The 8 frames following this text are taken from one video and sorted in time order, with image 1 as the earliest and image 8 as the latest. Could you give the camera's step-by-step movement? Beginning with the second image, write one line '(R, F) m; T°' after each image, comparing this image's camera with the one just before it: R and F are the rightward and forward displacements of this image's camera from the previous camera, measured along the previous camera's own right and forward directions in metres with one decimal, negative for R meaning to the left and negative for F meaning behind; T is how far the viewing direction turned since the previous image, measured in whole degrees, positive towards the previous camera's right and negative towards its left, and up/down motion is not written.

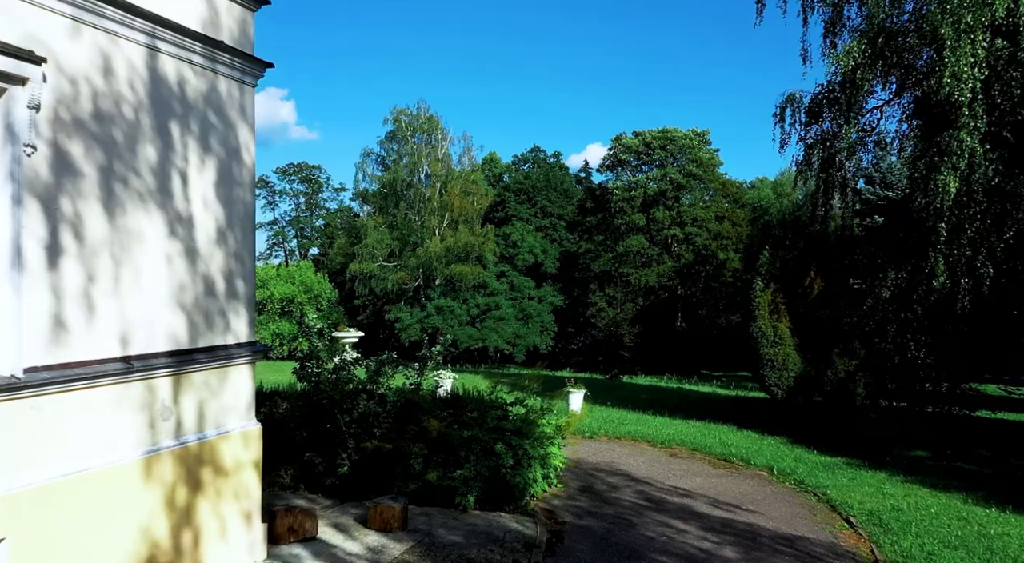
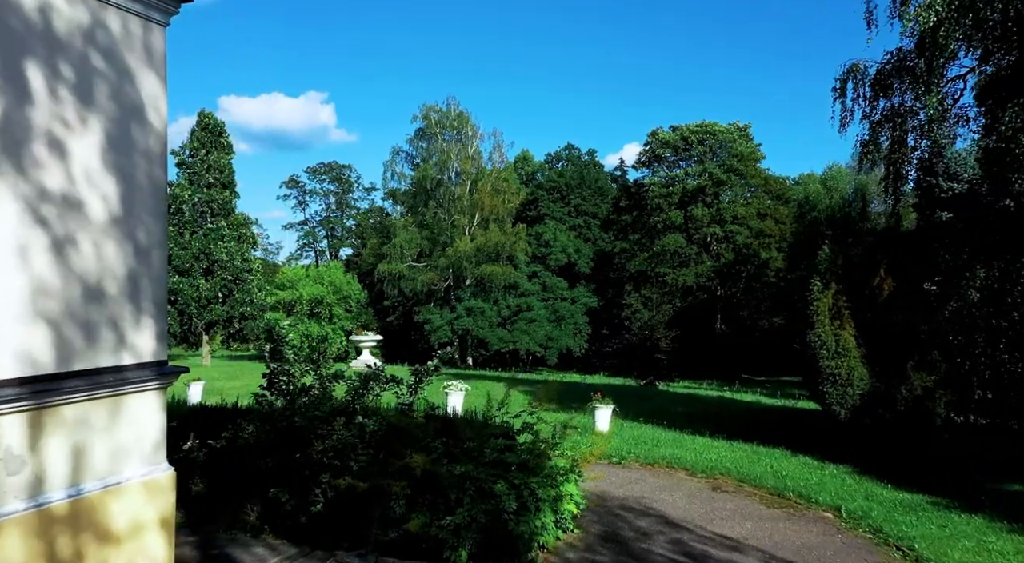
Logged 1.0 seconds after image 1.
(+0.3, +1.5) m; -3°
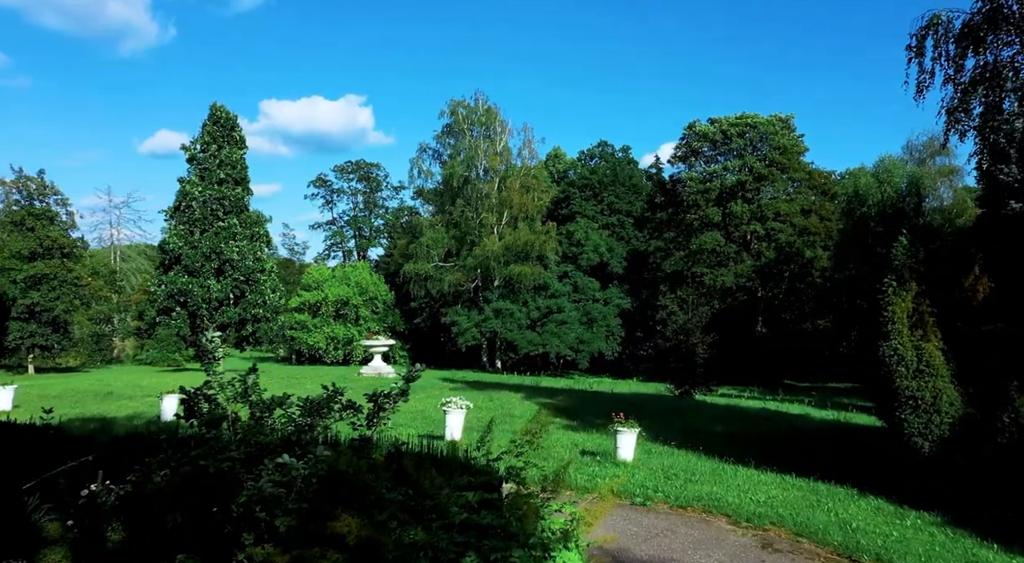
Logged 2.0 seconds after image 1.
(+0.4, +1.7) m; -3°
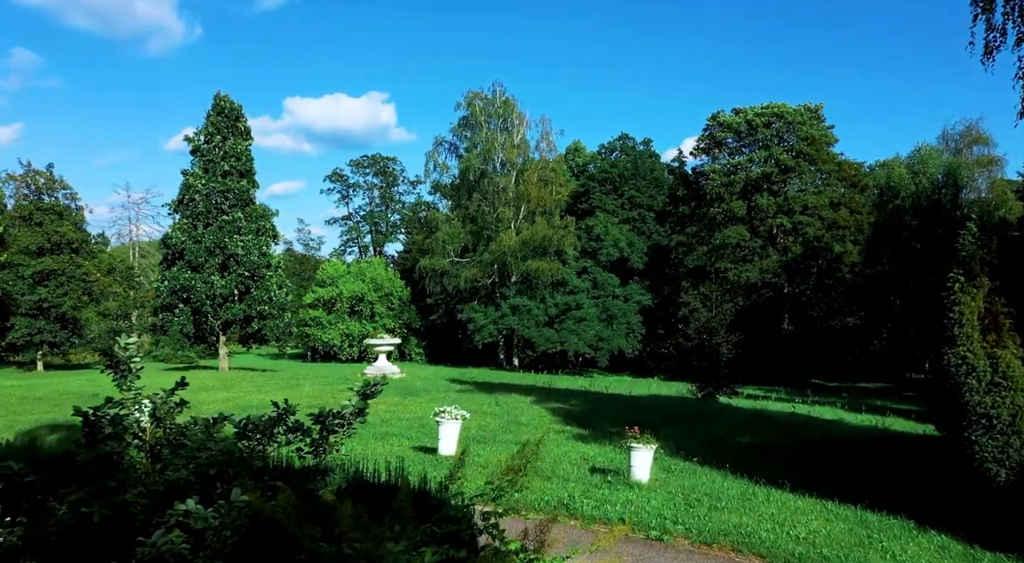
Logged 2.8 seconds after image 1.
(+0.3, +1.2) m; -2°
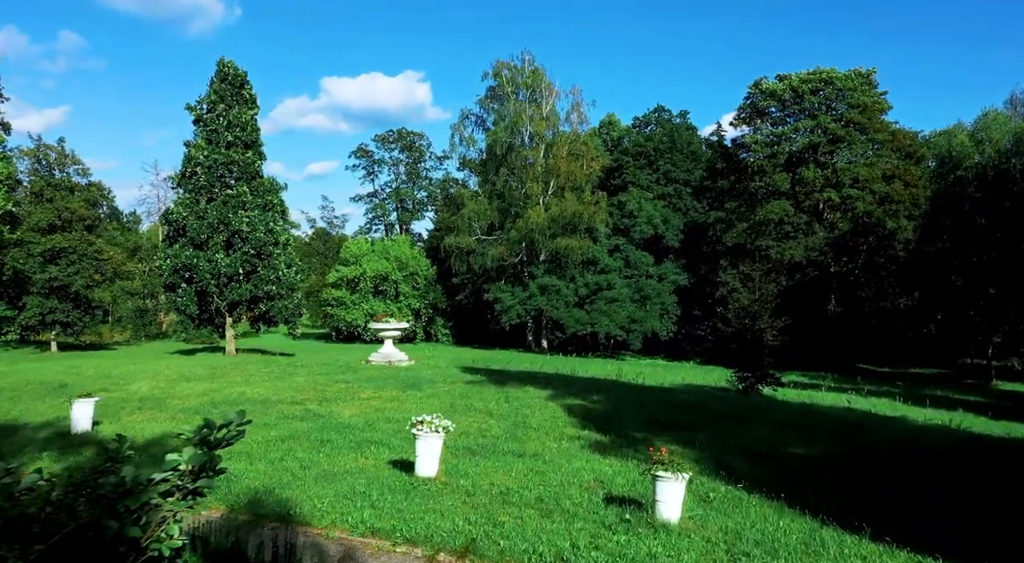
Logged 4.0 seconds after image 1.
(+0.4, +2.0) m; -3°
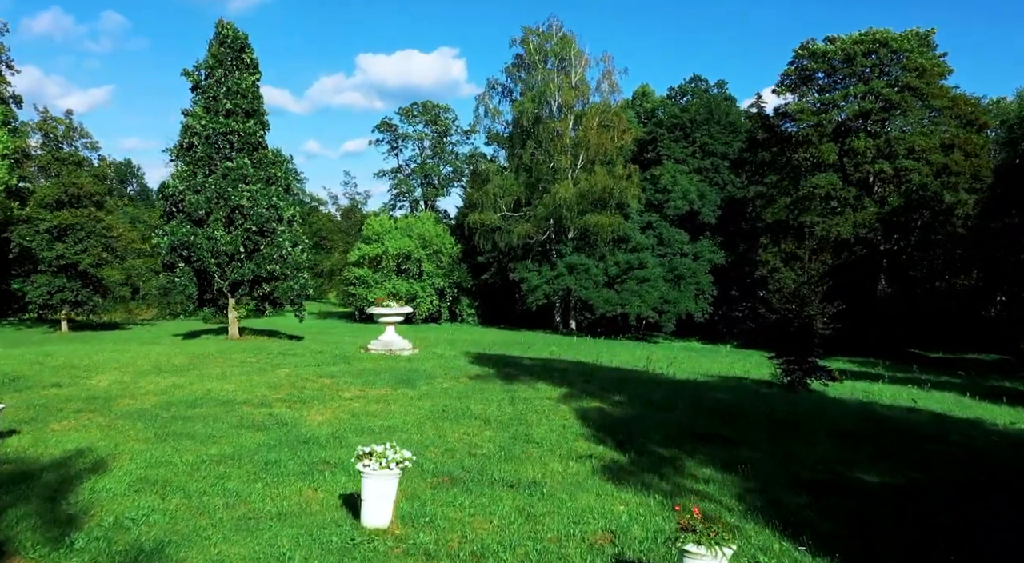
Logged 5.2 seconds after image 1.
(+0.4, +2.0) m; -3°
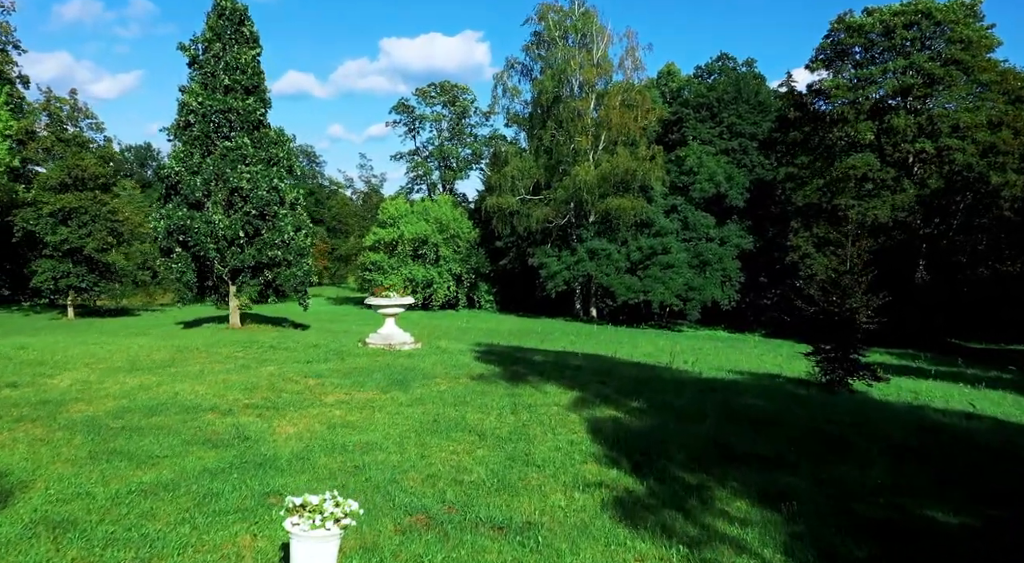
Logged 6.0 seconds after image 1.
(+0.3, +1.4) m; -2°
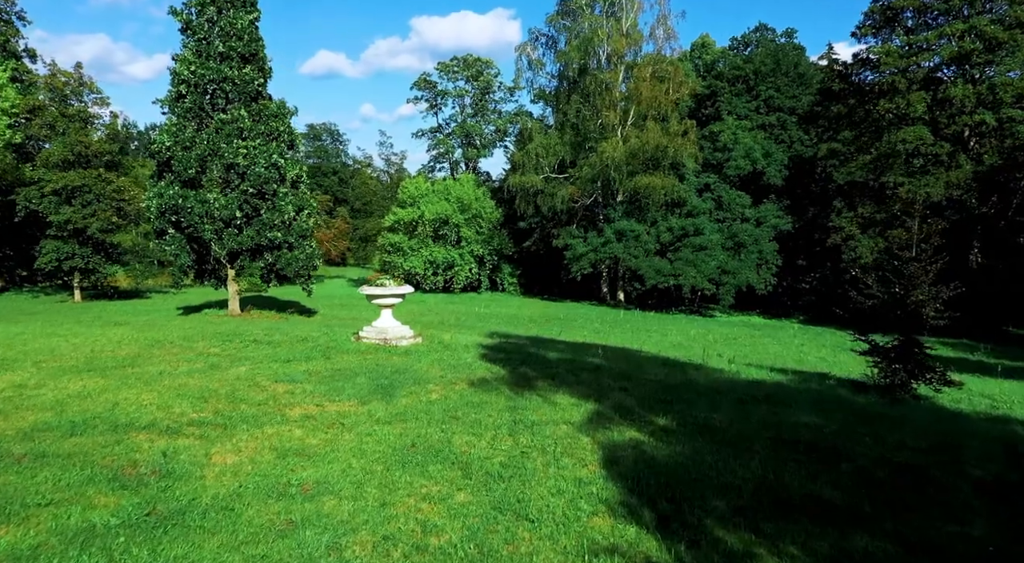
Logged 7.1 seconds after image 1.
(+0.3, +1.8) m; -2°
